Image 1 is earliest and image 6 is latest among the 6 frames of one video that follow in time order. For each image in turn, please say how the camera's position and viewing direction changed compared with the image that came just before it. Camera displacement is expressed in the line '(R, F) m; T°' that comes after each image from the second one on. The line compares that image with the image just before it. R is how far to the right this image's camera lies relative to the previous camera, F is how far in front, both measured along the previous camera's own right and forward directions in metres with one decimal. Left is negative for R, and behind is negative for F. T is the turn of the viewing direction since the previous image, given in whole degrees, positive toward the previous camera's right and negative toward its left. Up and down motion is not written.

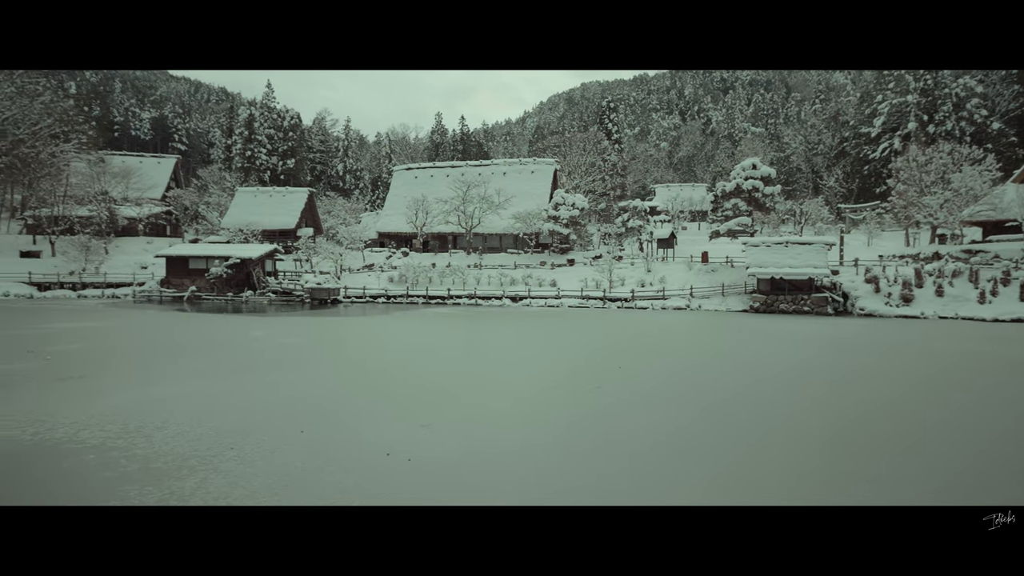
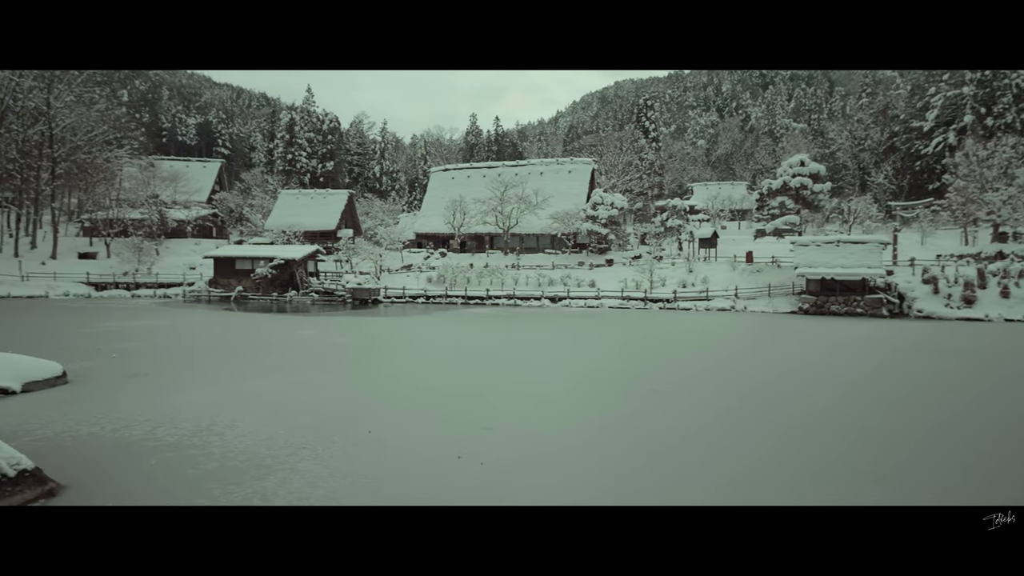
(-0.3, +0.1) m; -3°
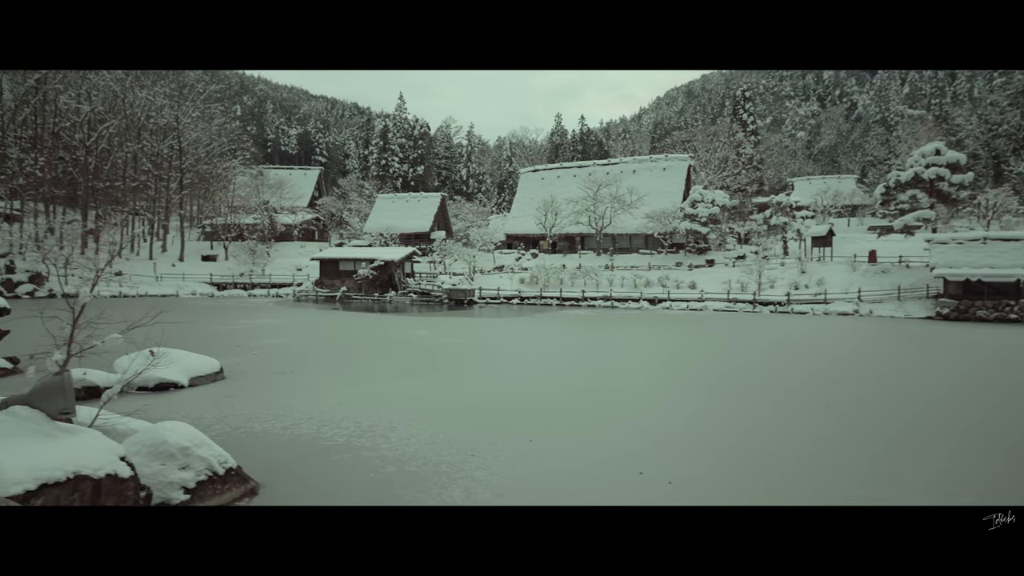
(-0.7, +0.2) m; -8°
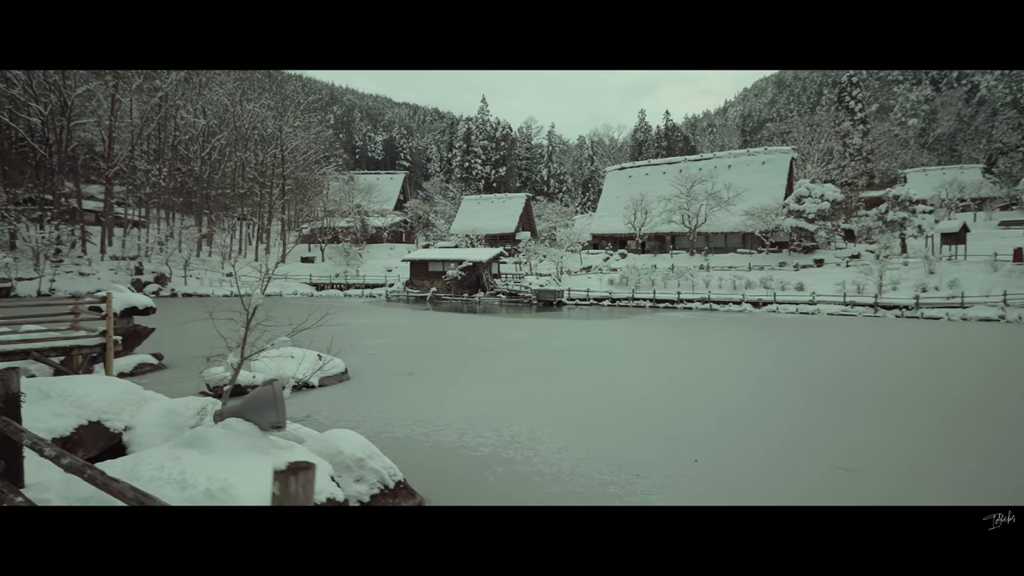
(-0.6, +0.3) m; -8°
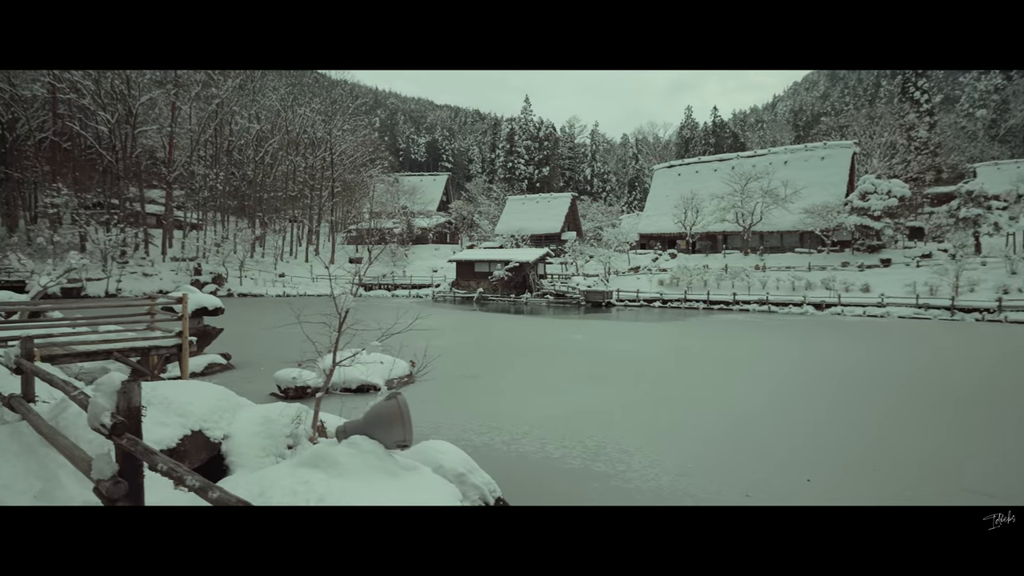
(-0.4, +0.2) m; -4°
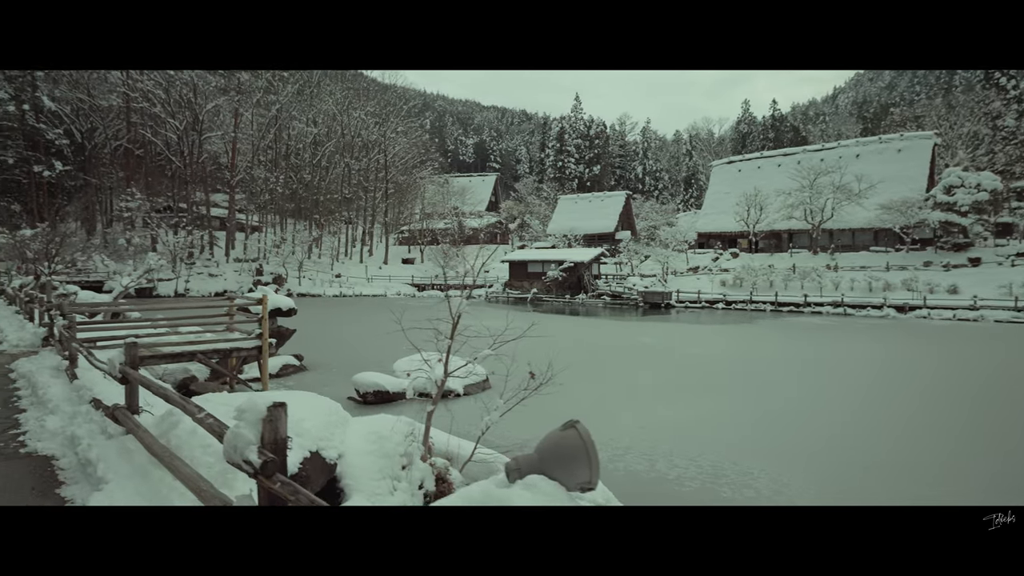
(-0.4, +0.3) m; -5°
